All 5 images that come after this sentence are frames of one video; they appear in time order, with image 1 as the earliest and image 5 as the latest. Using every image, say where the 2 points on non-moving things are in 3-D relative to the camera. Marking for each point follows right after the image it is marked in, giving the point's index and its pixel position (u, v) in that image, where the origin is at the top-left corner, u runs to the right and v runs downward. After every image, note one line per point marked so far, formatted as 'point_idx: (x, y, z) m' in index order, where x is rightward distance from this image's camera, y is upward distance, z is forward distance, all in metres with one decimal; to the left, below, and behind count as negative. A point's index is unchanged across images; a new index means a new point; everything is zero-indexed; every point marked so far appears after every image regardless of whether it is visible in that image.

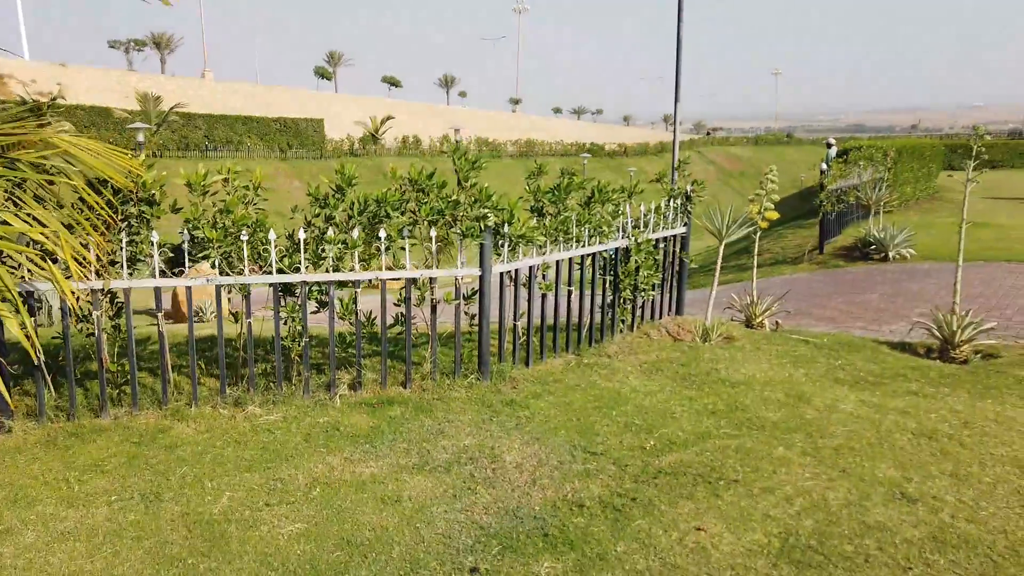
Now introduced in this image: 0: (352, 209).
0: (-1.1, +0.5, +5.1) m
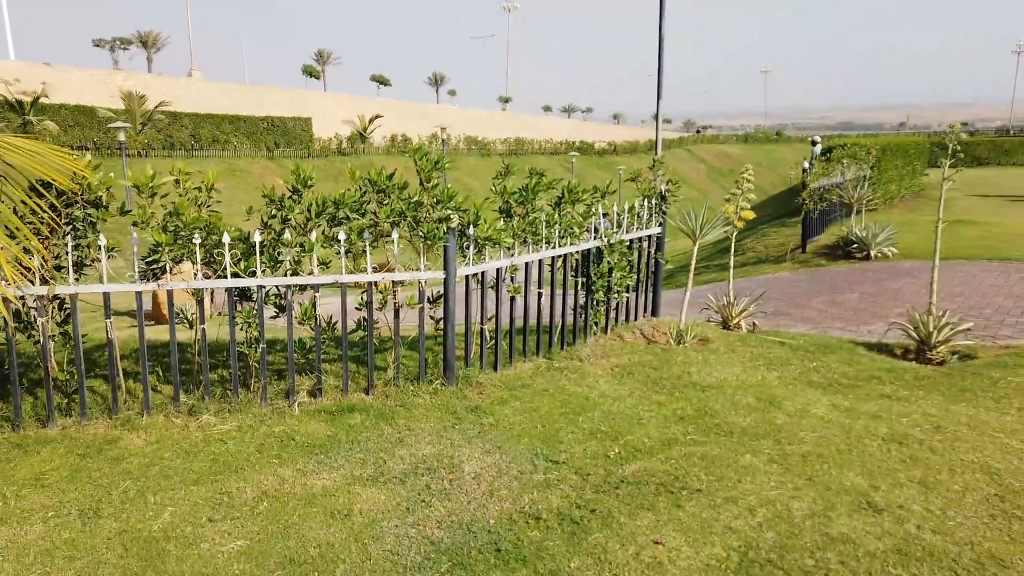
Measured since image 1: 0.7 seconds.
0: (-1.3, +0.5, +5.0) m
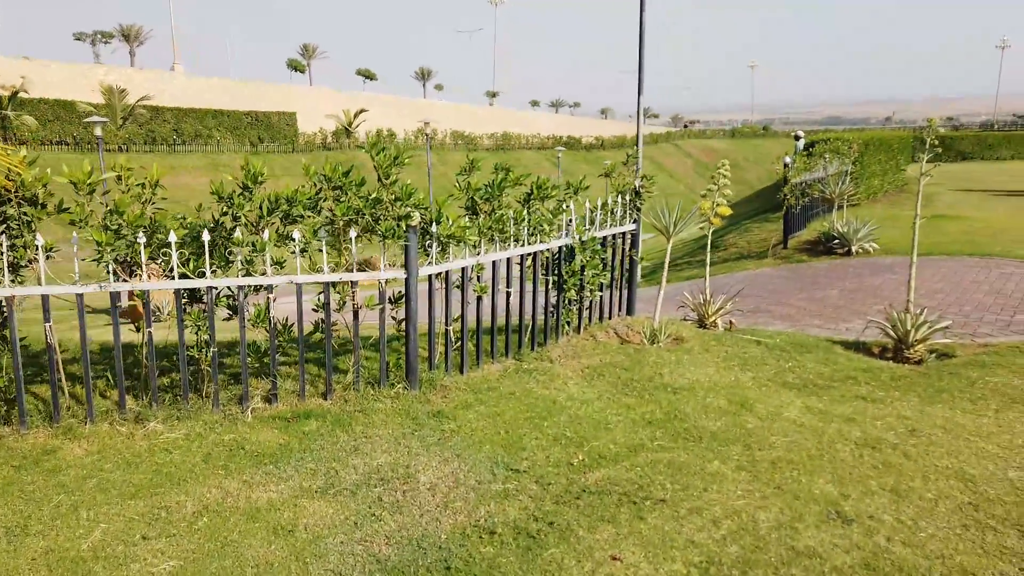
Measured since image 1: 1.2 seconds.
0: (-1.6, +0.5, +4.7) m
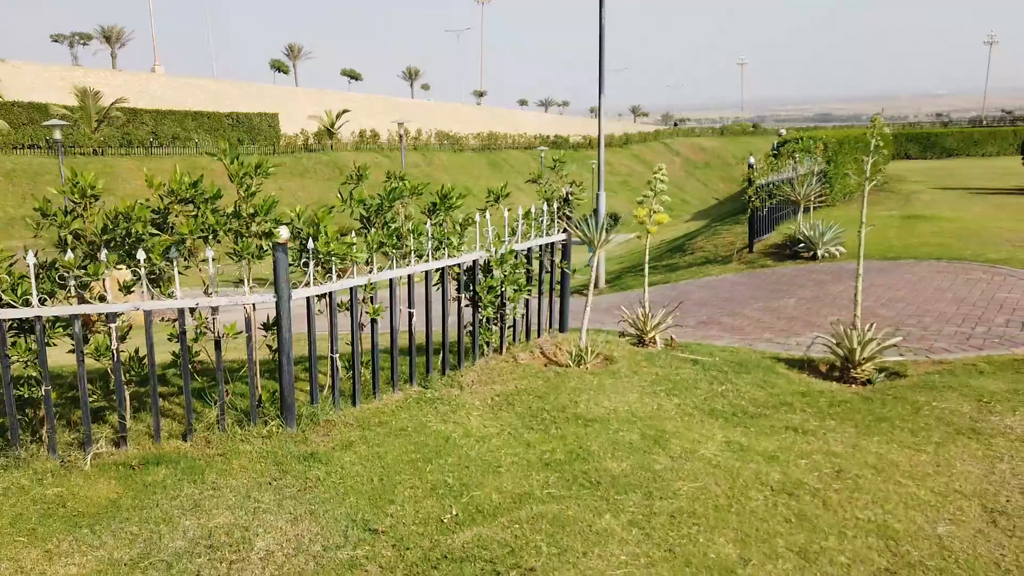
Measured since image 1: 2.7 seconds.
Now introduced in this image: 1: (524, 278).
0: (-2.3, +0.3, +4.2) m
1: (+0.1, +0.1, +6.5) m
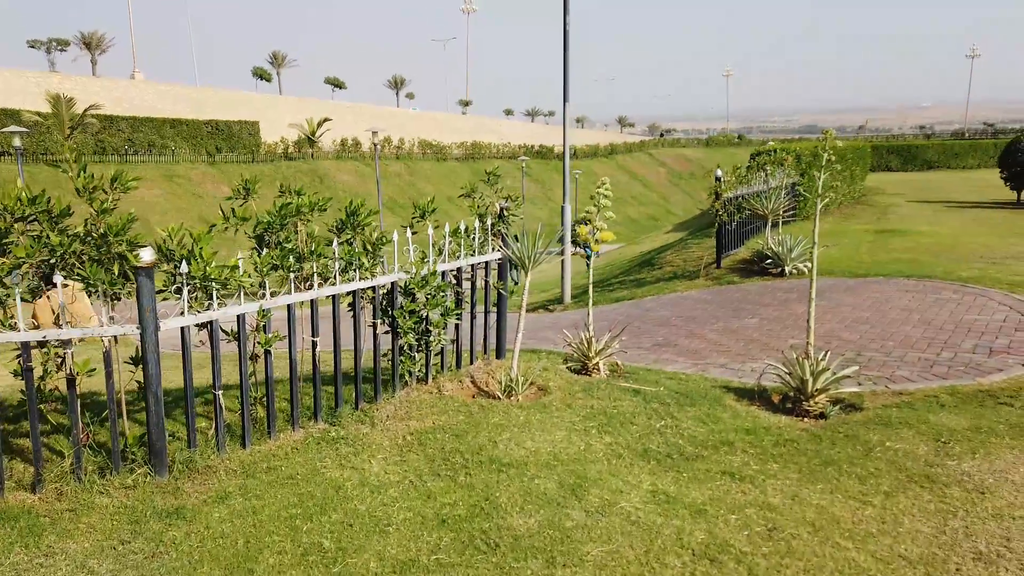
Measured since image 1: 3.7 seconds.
0: (-2.8, +0.2, +3.6) m
1: (-0.5, -0.1, +6.0) m
